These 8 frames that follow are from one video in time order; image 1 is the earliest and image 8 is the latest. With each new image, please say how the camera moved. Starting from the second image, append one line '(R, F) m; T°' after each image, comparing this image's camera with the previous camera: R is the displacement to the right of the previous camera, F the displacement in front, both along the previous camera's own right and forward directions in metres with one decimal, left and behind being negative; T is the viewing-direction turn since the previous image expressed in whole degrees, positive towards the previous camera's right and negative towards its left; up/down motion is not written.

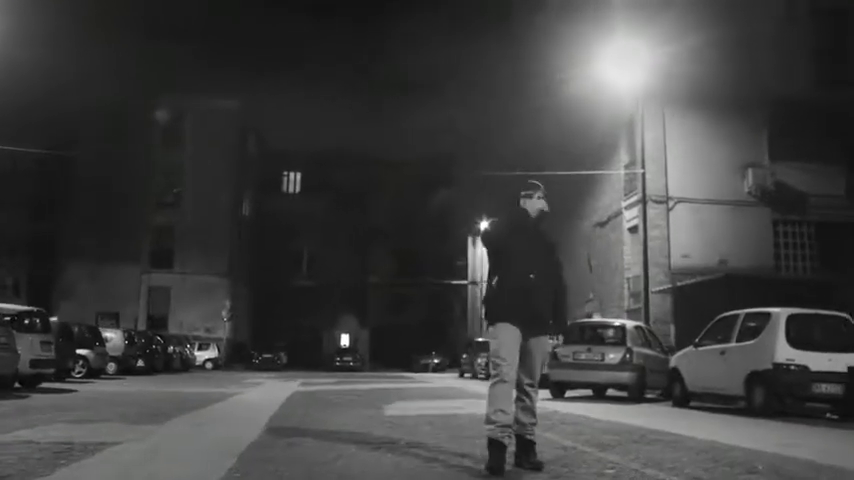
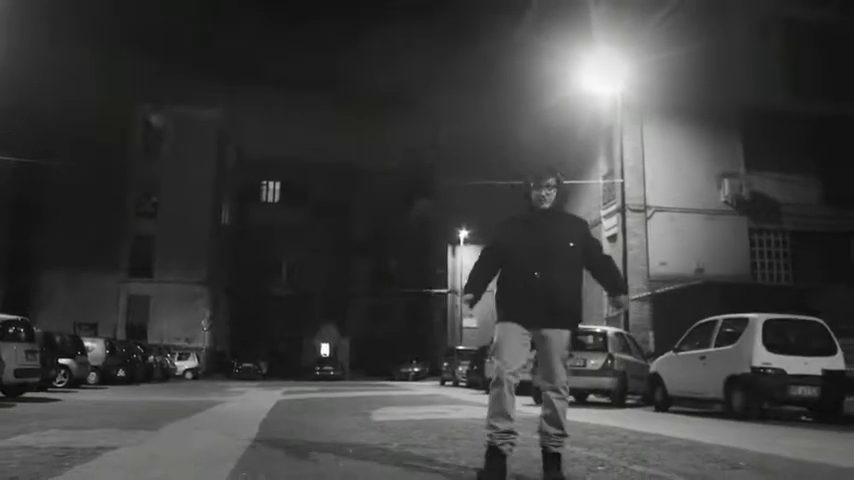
(-0.1, -0.2) m; +1°
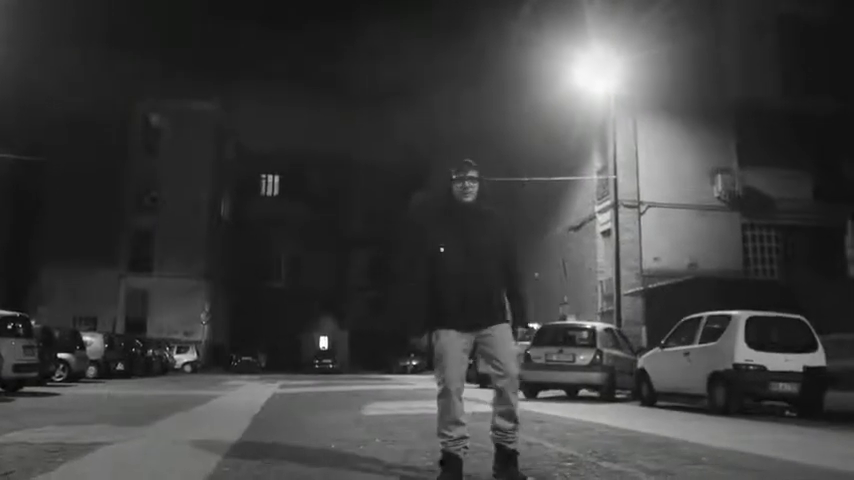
(+0.2, -0.2) m; 0°
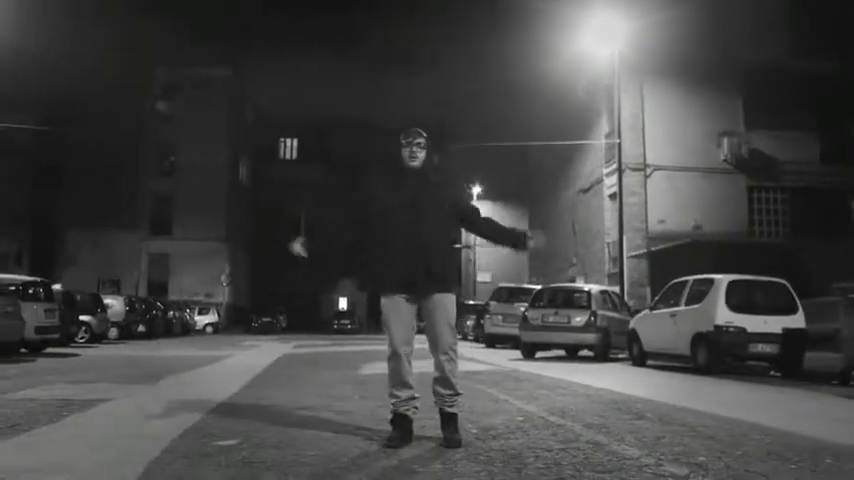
(+0.5, -0.6) m; -2°
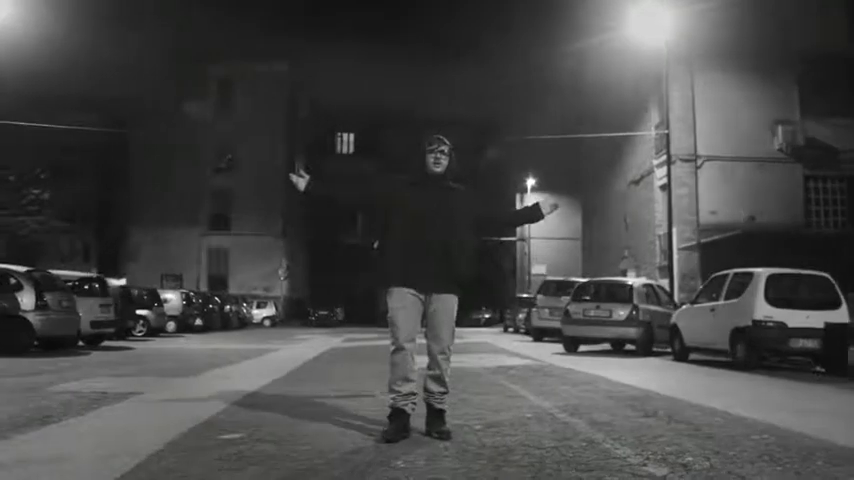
(+0.4, -0.1) m; -4°
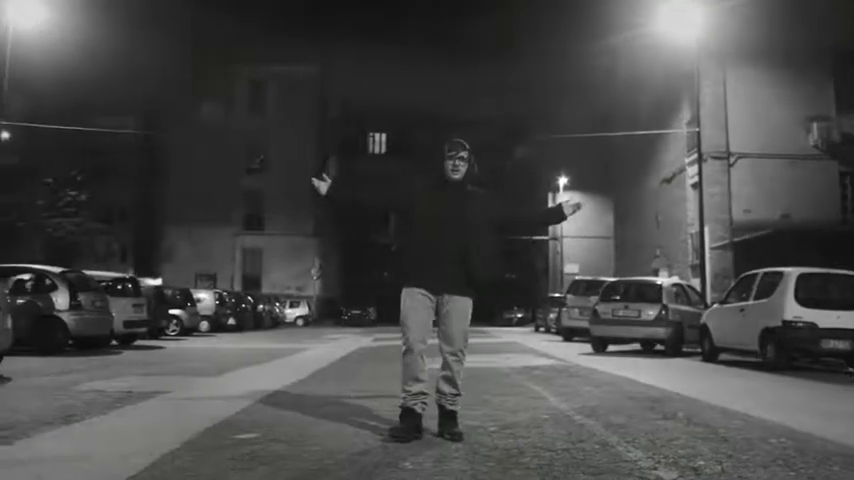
(+0.2, 0.0) m; -2°
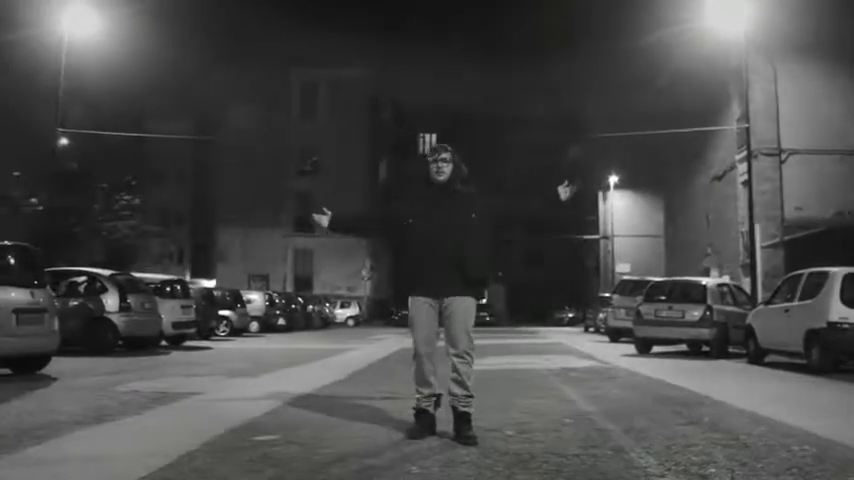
(+0.3, 0.0) m; -4°
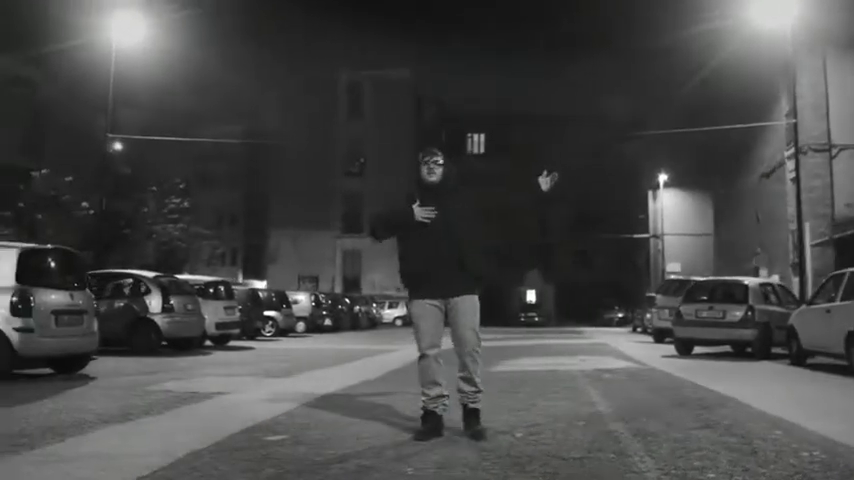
(+0.3, -0.1) m; -4°
